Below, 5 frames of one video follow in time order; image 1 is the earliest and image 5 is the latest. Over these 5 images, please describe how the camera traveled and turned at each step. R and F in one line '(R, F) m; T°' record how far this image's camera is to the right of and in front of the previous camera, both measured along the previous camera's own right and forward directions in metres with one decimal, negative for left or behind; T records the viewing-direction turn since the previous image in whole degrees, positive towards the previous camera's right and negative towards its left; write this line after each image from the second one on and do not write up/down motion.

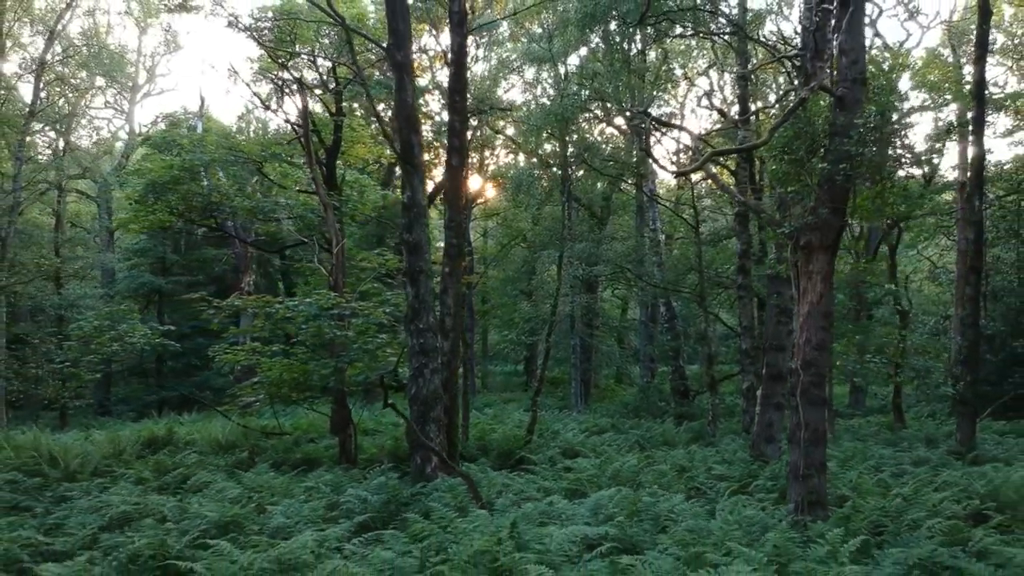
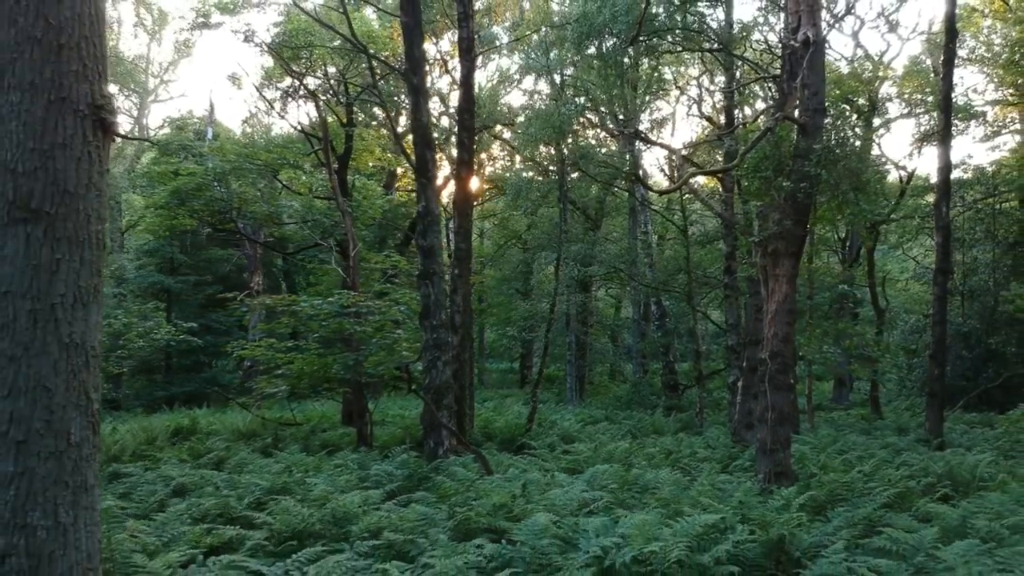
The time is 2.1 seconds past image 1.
(-0.2, -1.0) m; +1°
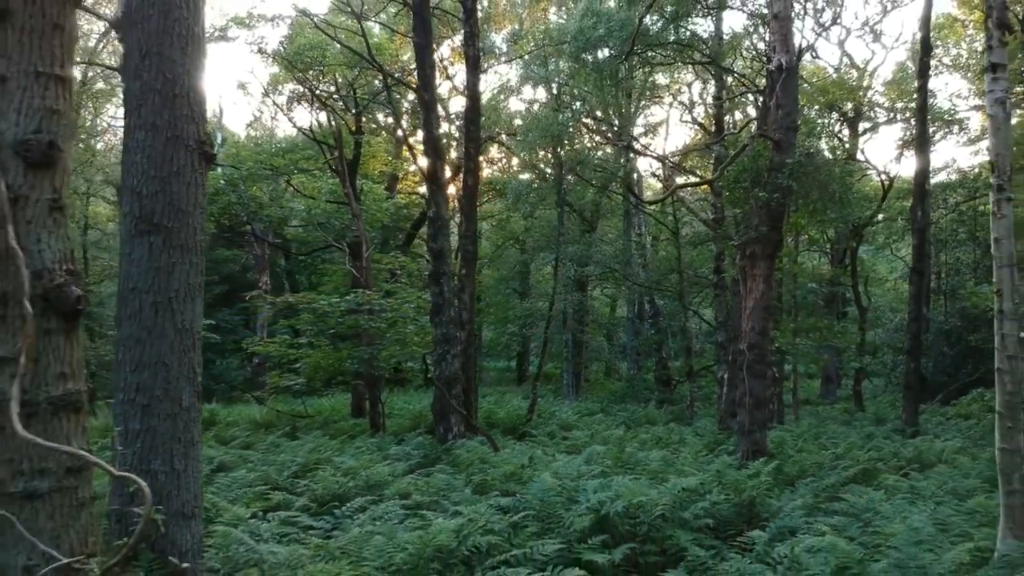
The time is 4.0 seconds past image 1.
(-0.1, -0.9) m; 0°
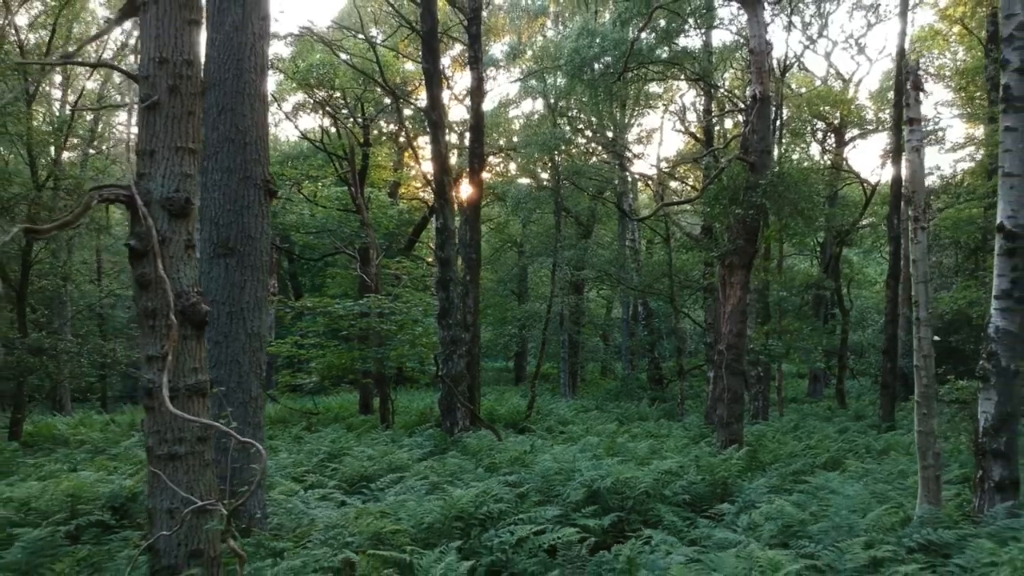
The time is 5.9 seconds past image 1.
(-0.1, -1.0) m; 0°
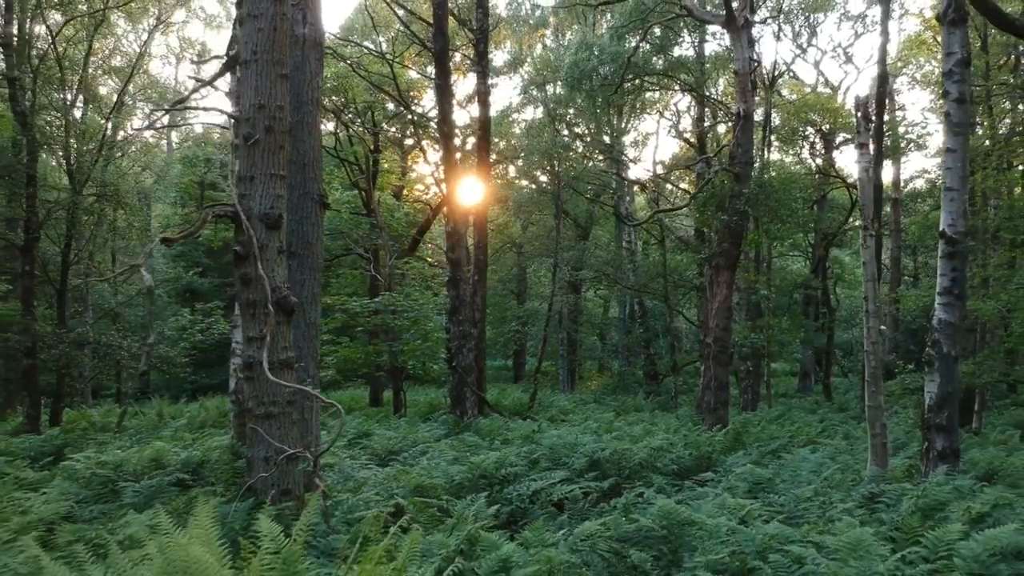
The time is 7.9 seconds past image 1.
(-0.2, -1.0) m; 0°
